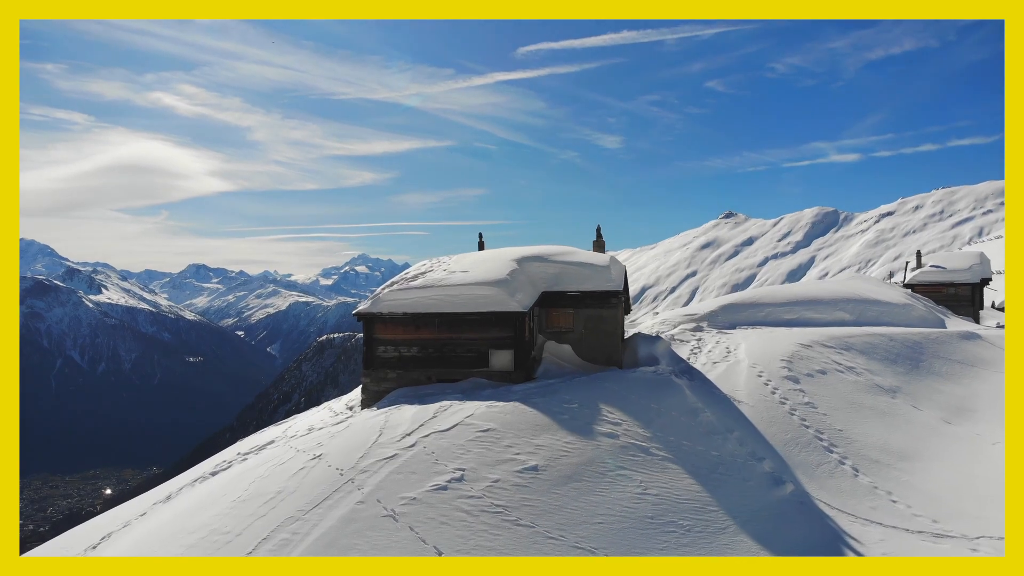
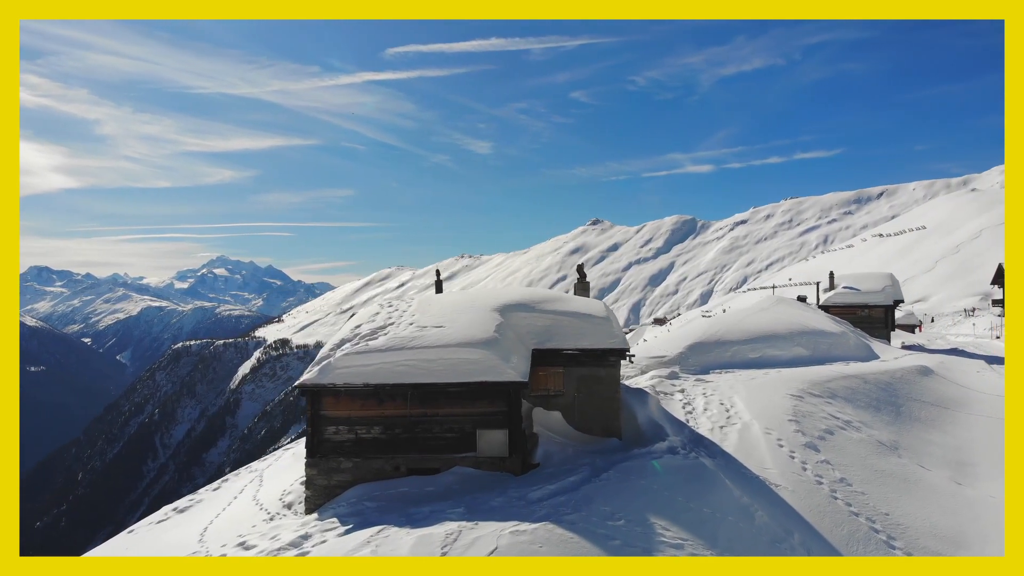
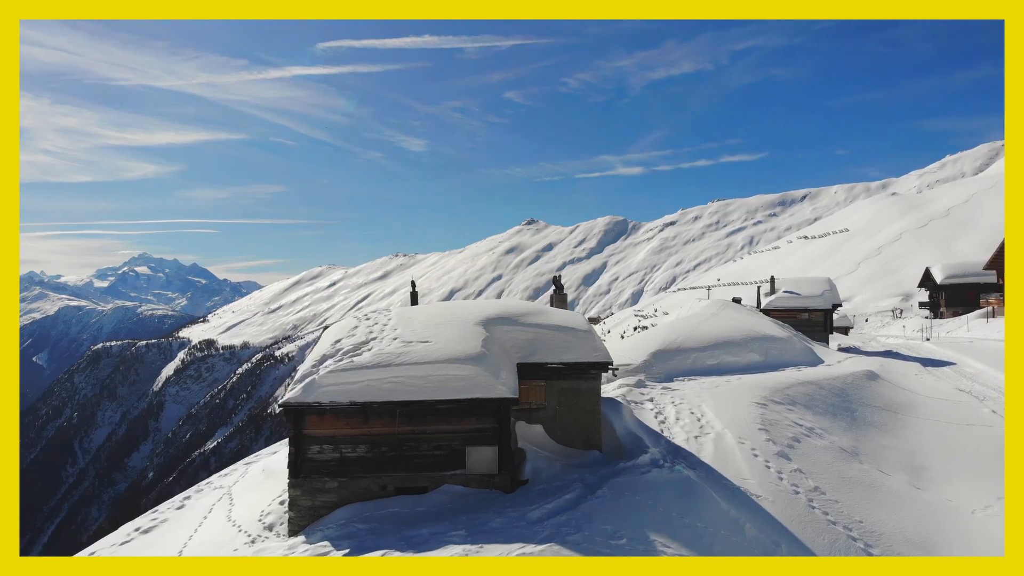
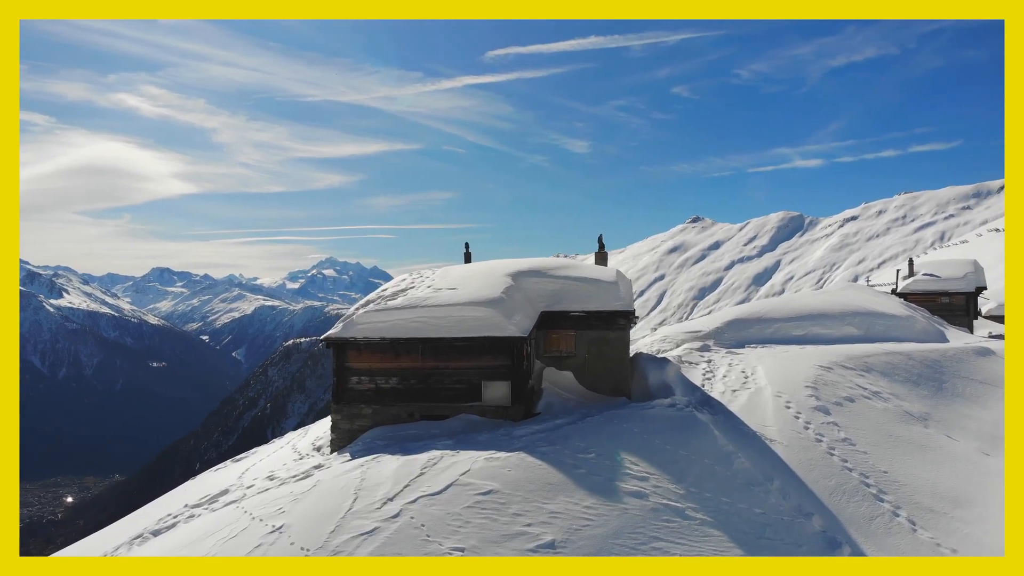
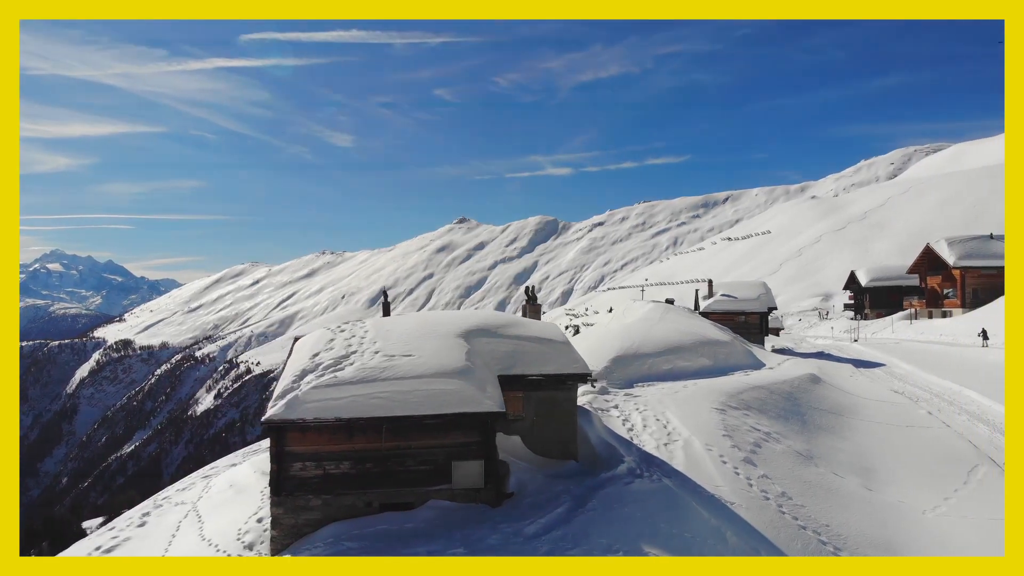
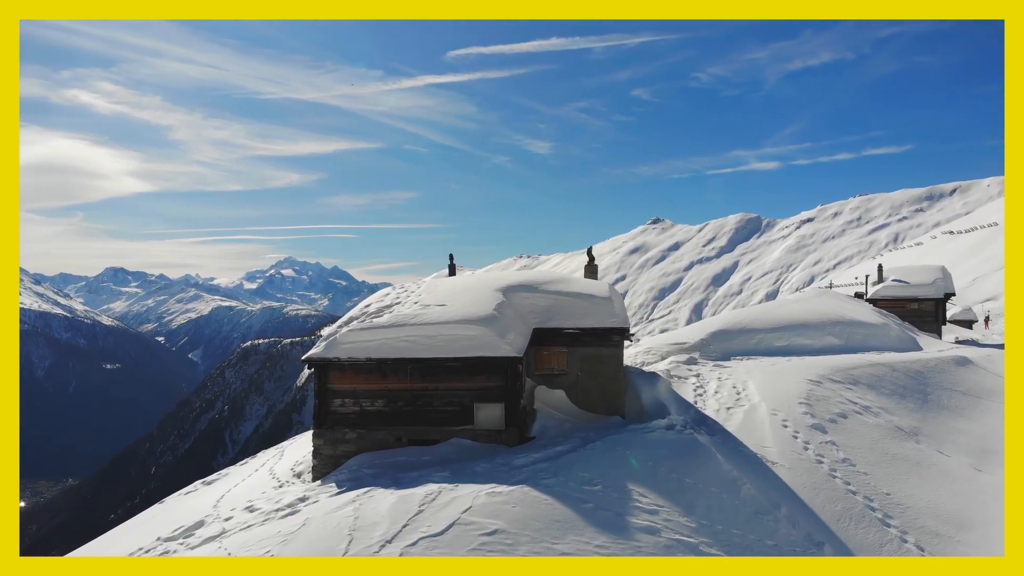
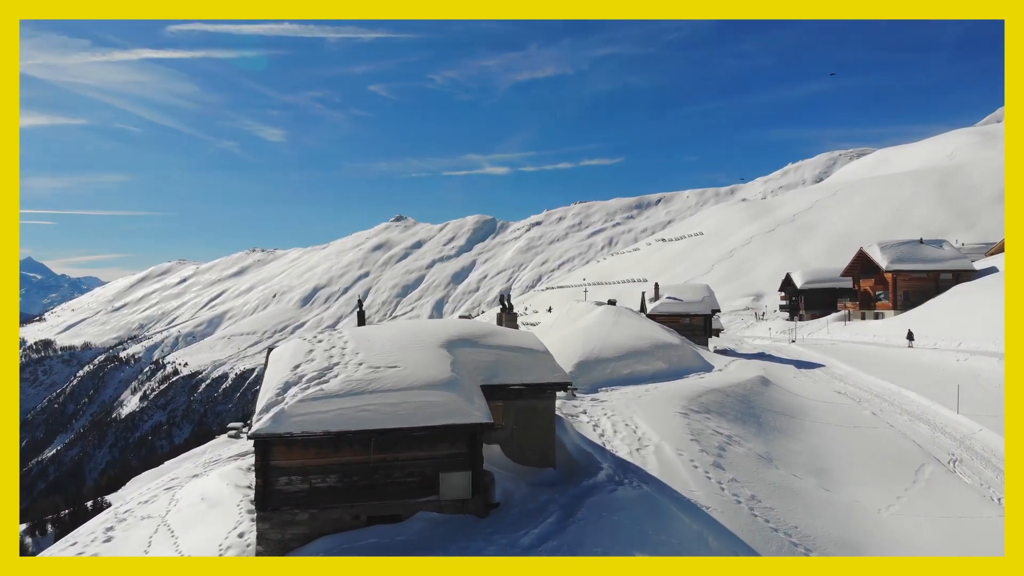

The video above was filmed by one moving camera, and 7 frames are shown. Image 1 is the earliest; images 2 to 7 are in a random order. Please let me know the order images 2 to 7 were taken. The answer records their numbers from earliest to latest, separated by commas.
4, 6, 2, 3, 5, 7
